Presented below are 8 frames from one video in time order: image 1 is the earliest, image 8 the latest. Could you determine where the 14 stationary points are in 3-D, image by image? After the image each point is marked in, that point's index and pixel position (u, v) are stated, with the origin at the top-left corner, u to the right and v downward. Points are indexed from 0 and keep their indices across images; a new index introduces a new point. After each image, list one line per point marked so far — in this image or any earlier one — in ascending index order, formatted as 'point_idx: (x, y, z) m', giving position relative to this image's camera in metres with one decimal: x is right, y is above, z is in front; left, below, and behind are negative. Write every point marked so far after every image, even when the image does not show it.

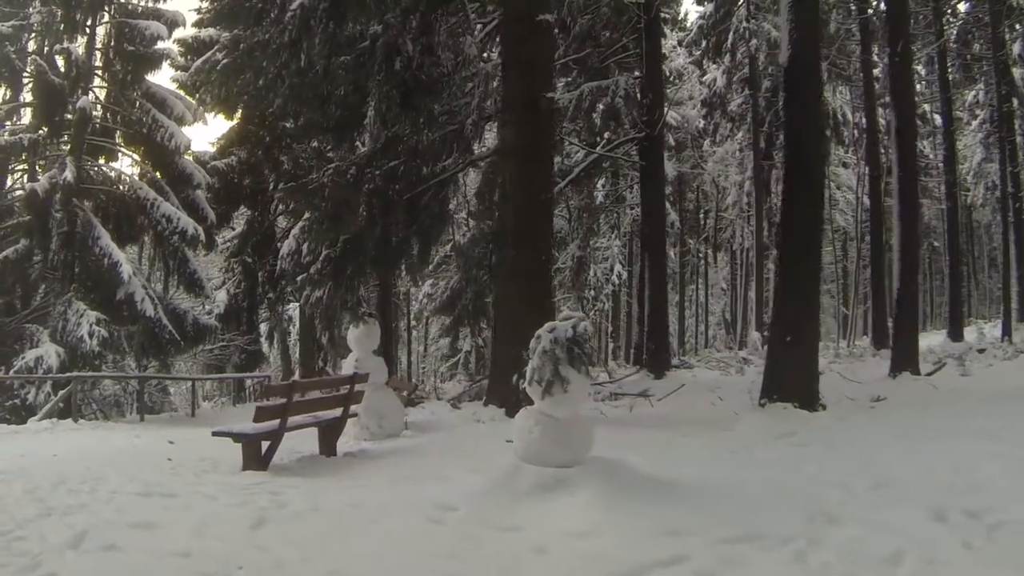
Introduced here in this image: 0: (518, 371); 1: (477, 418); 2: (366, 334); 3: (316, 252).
0: (+0.2, -0.8, +8.1) m
1: (-0.3, -1.3, +8.2) m
2: (-1.4, -0.5, +8.1) m
3: (-3.7, +0.7, +15.3) m
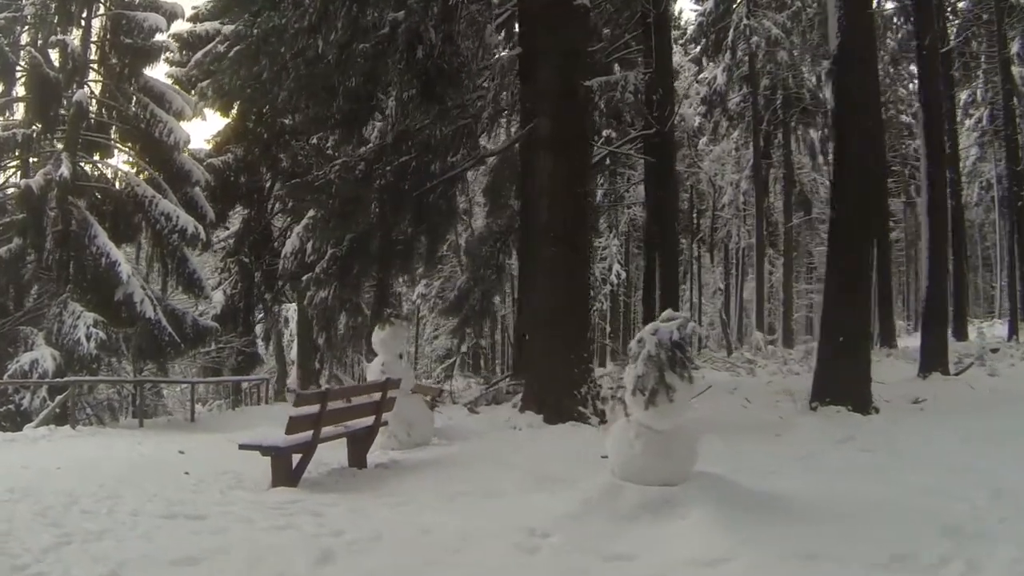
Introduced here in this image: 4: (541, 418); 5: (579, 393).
0: (+0.5, -0.8, +7.7) m
1: (+0.1, -1.3, +7.8) m
2: (-1.1, -0.4, +7.6) m
3: (-3.5, +0.7, +14.8) m
4: (+0.3, -1.2, +7.7) m
5: (+0.7, -1.0, +7.8) m
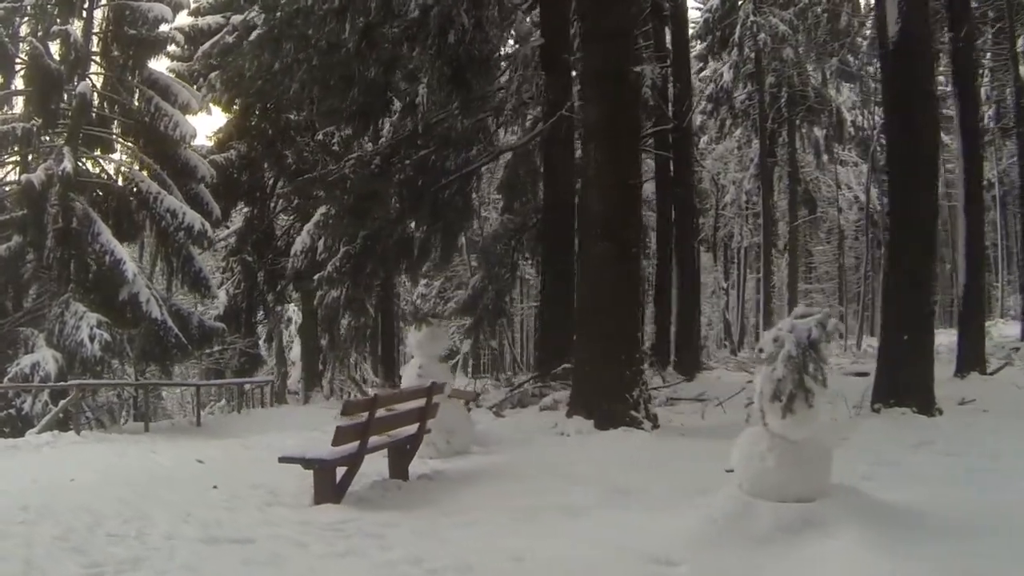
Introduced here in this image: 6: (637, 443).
0: (+0.9, -0.8, +7.2) m
1: (+0.4, -1.3, +7.3) m
2: (-0.7, -0.4, +7.1) m
3: (-3.1, +0.7, +14.3) m
4: (+0.7, -1.2, +7.2) m
5: (+1.1, -1.0, +7.3) m
6: (+1.1, -1.3, +6.9) m
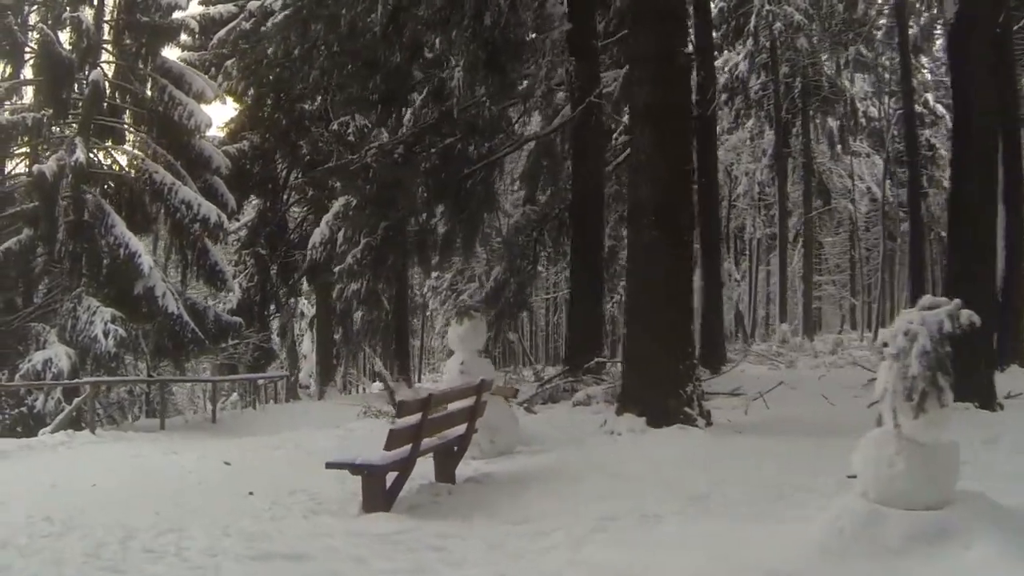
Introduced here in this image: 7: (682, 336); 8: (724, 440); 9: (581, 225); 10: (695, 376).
0: (+1.3, -0.7, +6.8) m
1: (+0.8, -1.2, +6.9) m
2: (-0.3, -0.4, +6.7) m
3: (-2.7, +0.8, +13.9) m
4: (+1.1, -1.1, +6.8) m
5: (+1.5, -0.9, +6.9) m
6: (+1.4, -1.2, +6.5) m
7: (+1.4, -0.4, +6.9) m
8: (+1.7, -1.2, +6.6) m
9: (+1.0, +0.9, +11.9) m
10: (+1.6, -0.8, +6.9) m
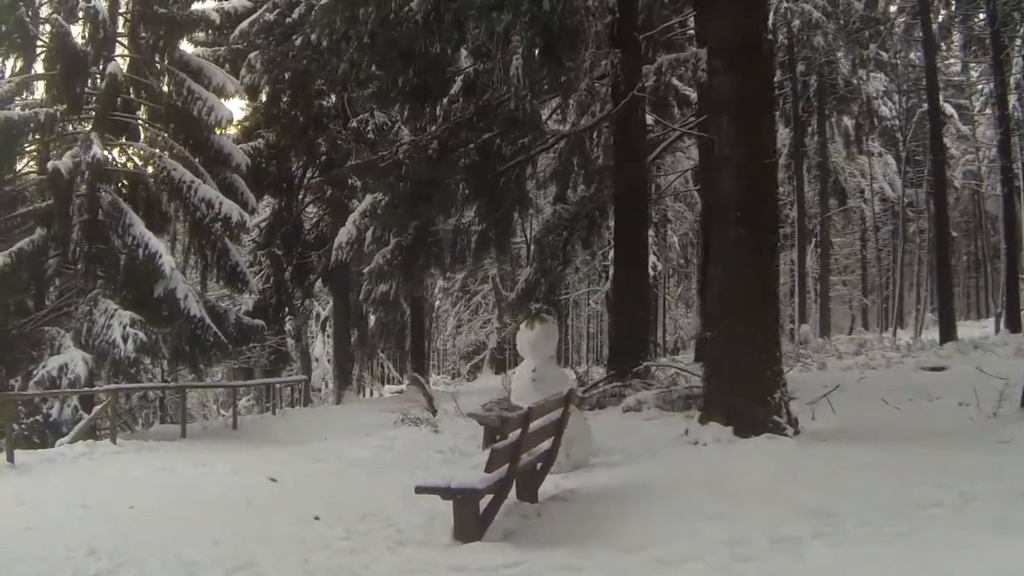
0: (+1.8, -0.7, +6.3) m
1: (+1.4, -1.2, +6.3) m
2: (+0.3, -0.4, +6.2) m
3: (-2.2, +0.8, +13.4) m
4: (+1.7, -1.1, +6.3) m
5: (+2.0, -0.9, +6.3) m
6: (+2.0, -1.2, +5.9) m
7: (+2.0, -0.4, +6.3) m
8: (+2.3, -1.2, +6.1) m
9: (+1.5, +0.9, +11.3) m
10: (+2.1, -0.8, +6.4) m
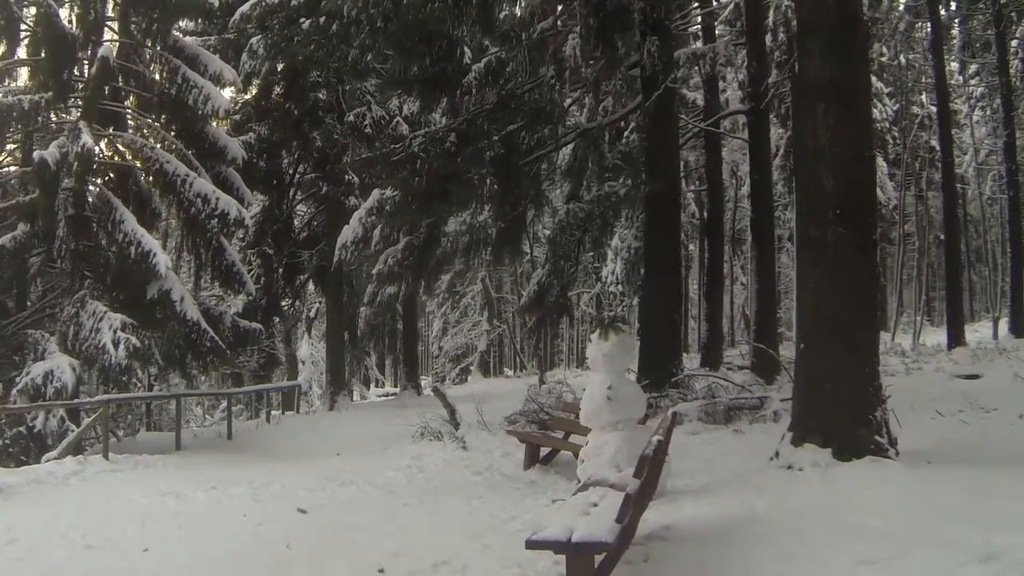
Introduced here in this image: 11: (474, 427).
0: (+2.3, -0.7, +5.6) m
1: (+1.9, -1.2, +5.6) m
2: (+0.7, -0.4, +5.4) m
3: (-1.9, +0.8, +12.6) m
4: (+2.1, -1.2, +5.6) m
5: (+2.5, -0.9, +5.6) m
6: (+2.5, -1.3, +5.2) m
7: (+2.5, -0.4, +5.6) m
8: (+2.8, -1.3, +5.4) m
9: (+1.9, +0.9, +10.6) m
10: (+2.6, -0.8, +5.7) m
11: (-0.5, -1.7, +9.9) m
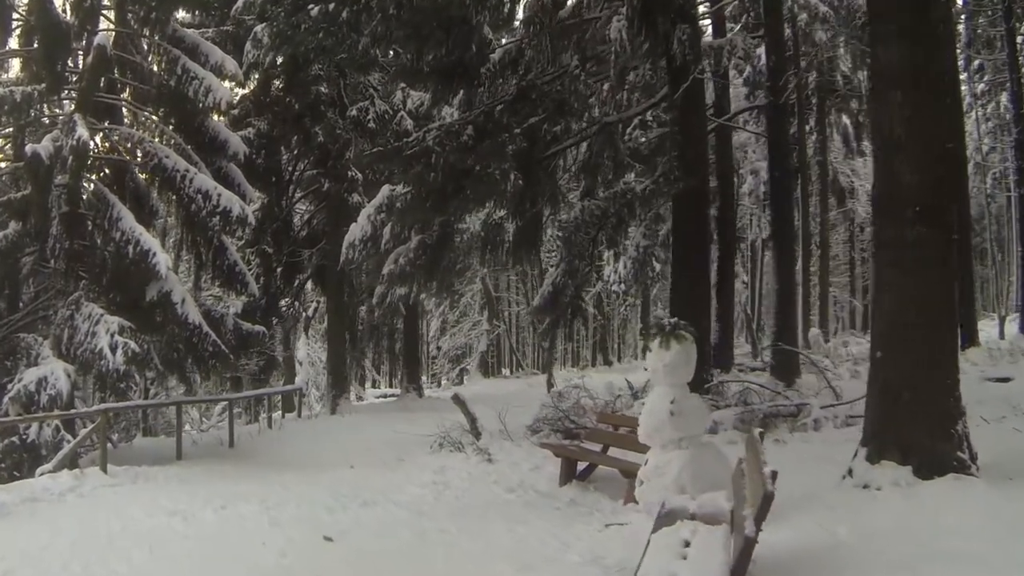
0: (+2.6, -0.8, +5.0) m
1: (+2.2, -1.3, +5.1) m
2: (+1.0, -0.4, +4.9) m
3: (-1.6, +0.8, +12.0) m
4: (+2.4, -1.2, +5.0) m
5: (+2.8, -0.9, +5.1) m
6: (+2.8, -1.3, +4.7) m
7: (+2.8, -0.5, +5.1) m
8: (+3.1, -1.3, +4.9) m
9: (+2.1, +0.9, +10.1) m
10: (+2.9, -0.8, +5.2) m
11: (-0.2, -1.7, +9.3) m
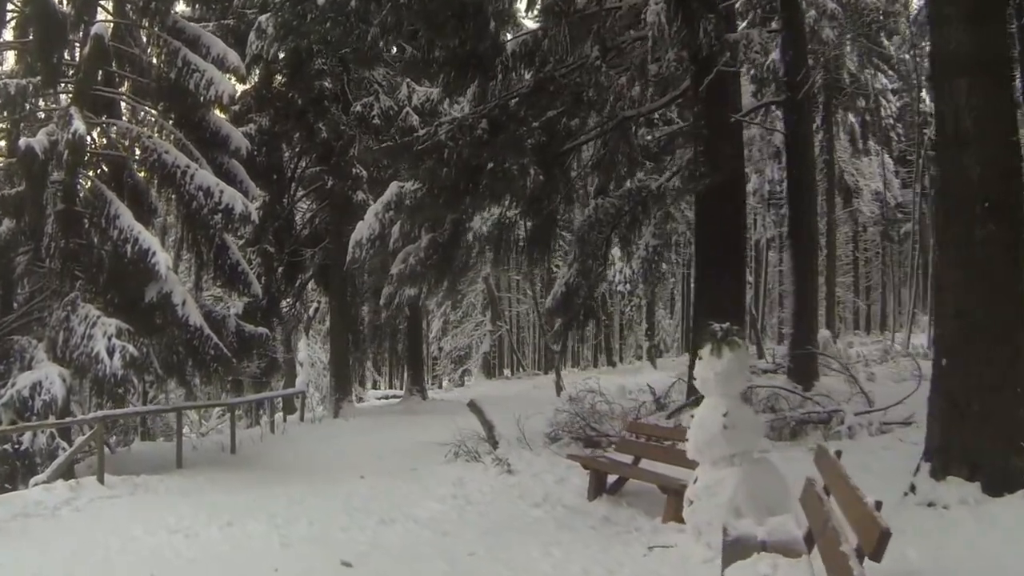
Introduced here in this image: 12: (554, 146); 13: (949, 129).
0: (+2.8, -0.8, +4.6) m
1: (+2.4, -1.3, +4.7) m
2: (+1.2, -0.4, +4.4) m
3: (-1.4, +0.7, +11.6) m
4: (+2.6, -1.2, +4.6) m
5: (+3.0, -0.9, +4.7) m
6: (+3.0, -1.3, +4.3) m
7: (+3.0, -0.5, +4.7) m
8: (+3.3, -1.3, +4.4) m
9: (+2.3, +0.9, +9.7) m
10: (+3.1, -0.8, +4.7) m
11: (0.0, -1.7, +8.9) m
12: (+0.5, +1.7, +10.0) m
13: (+2.6, +1.0, +4.9) m
